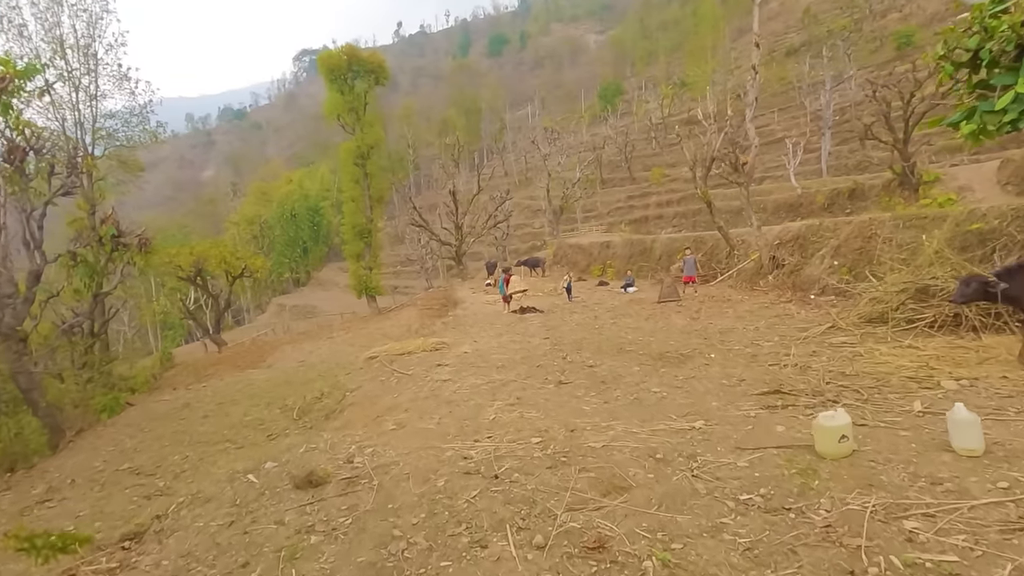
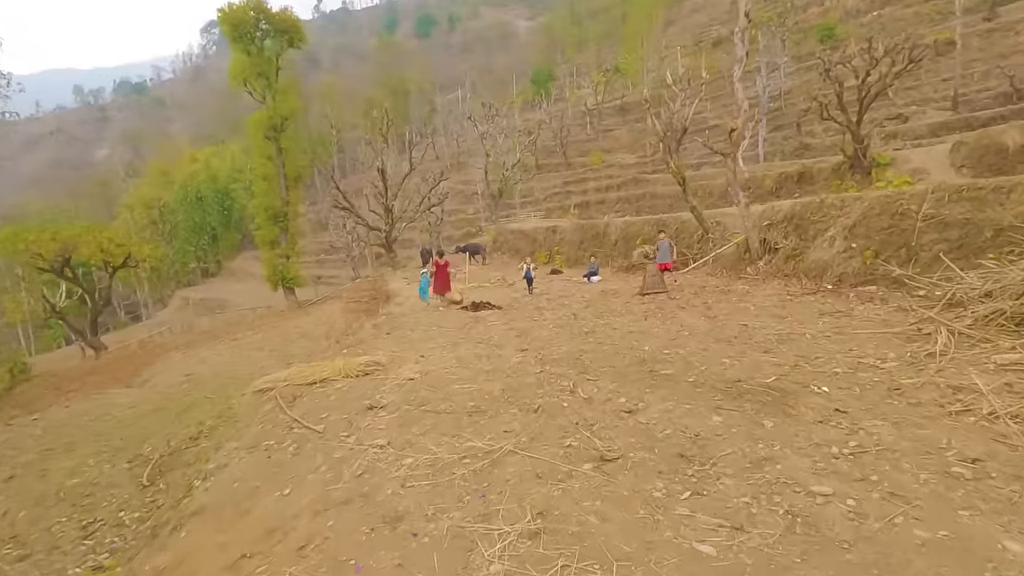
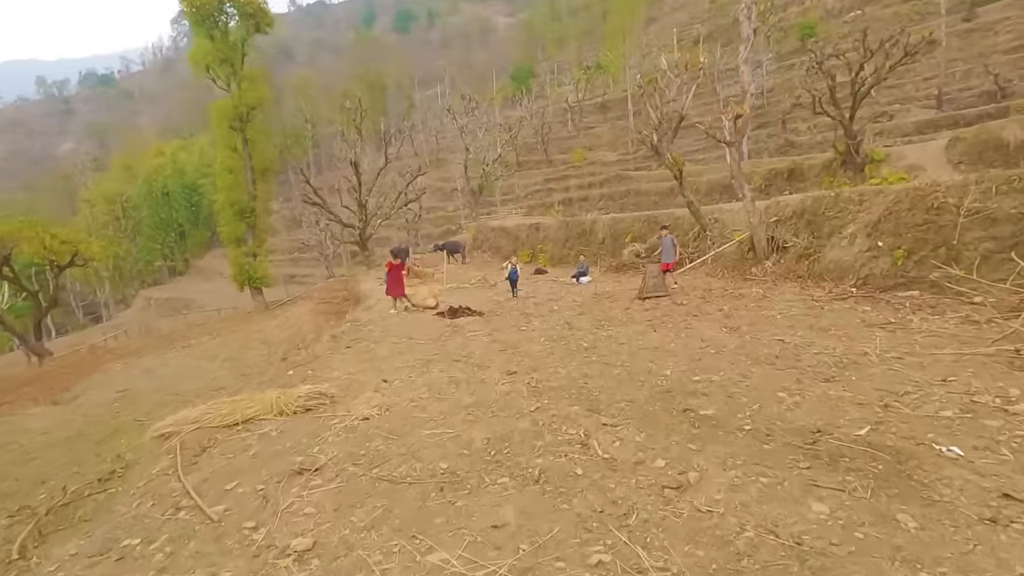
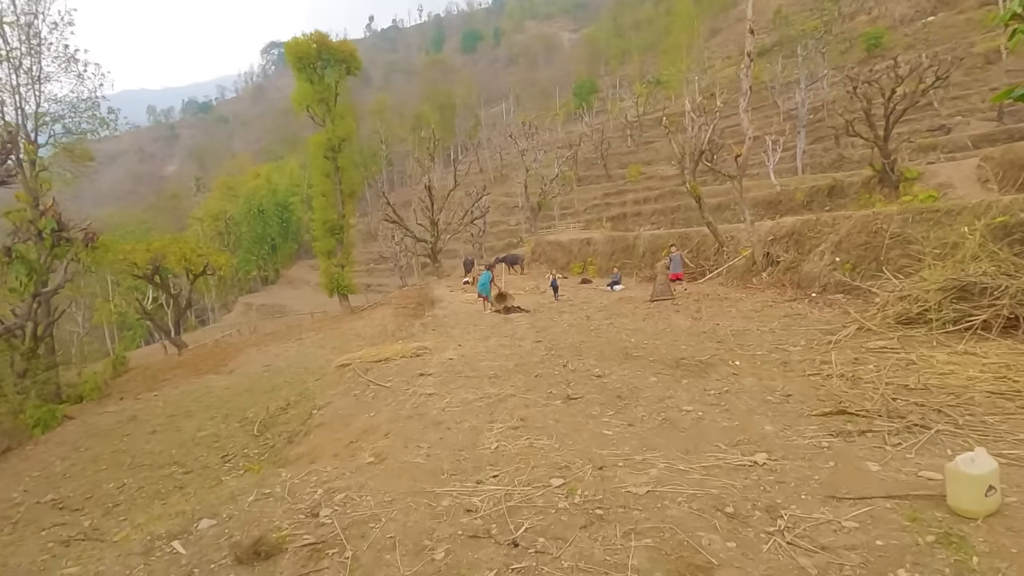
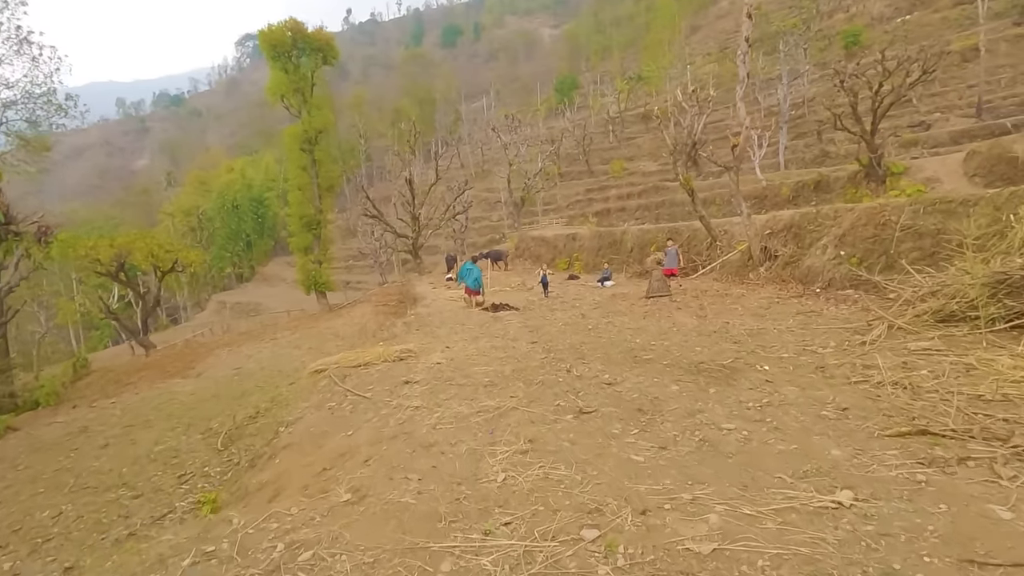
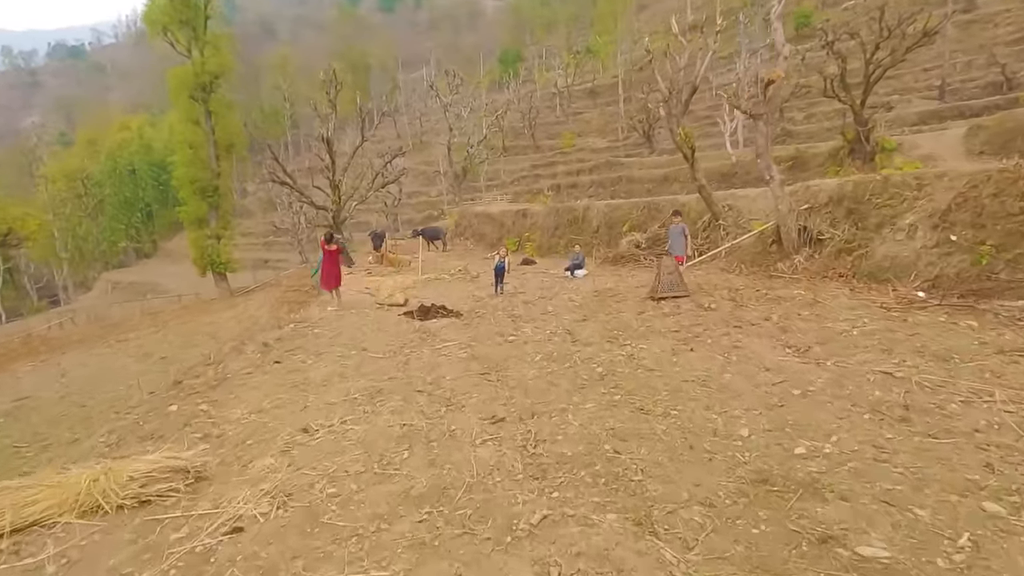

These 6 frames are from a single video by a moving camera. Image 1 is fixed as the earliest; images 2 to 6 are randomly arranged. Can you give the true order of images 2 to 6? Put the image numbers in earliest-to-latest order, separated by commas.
4, 5, 2, 3, 6
